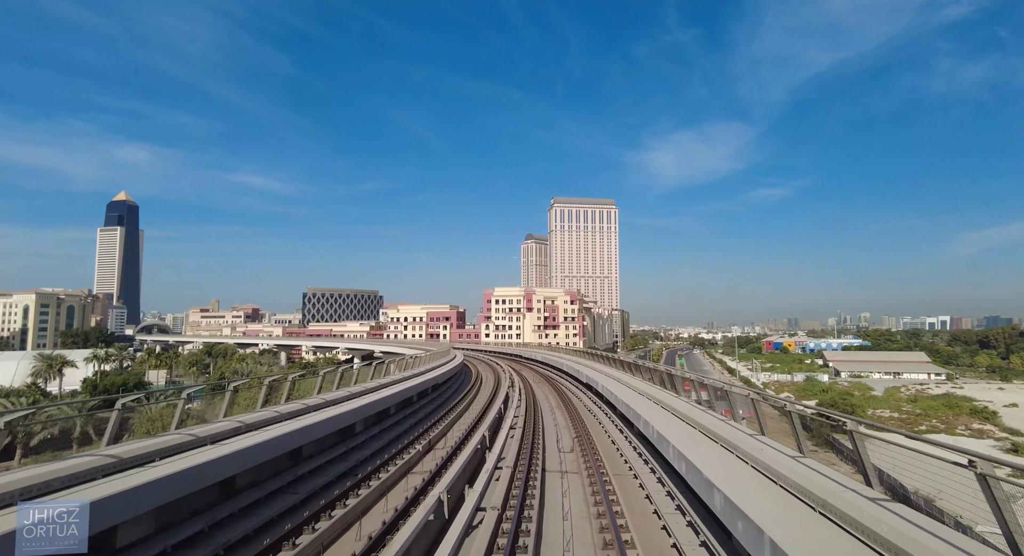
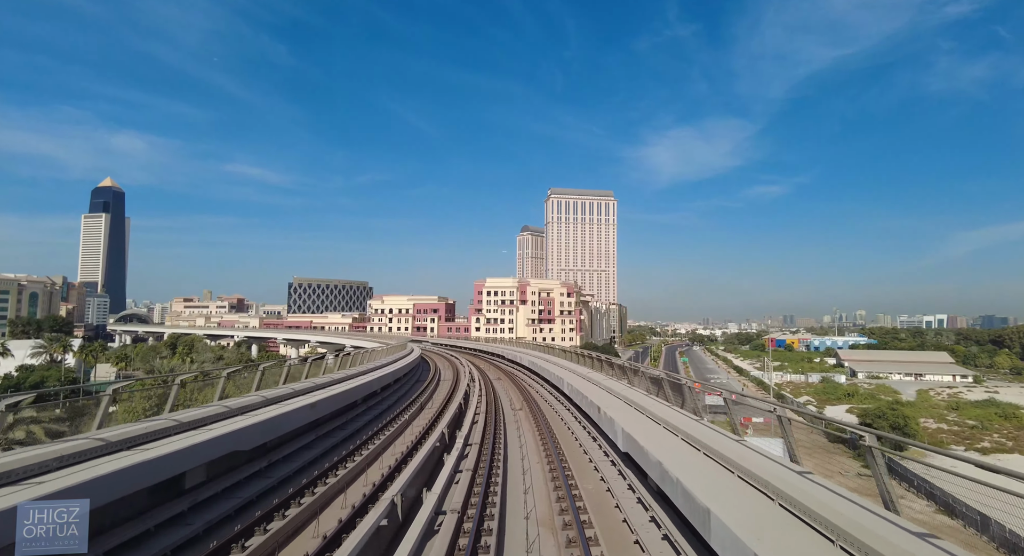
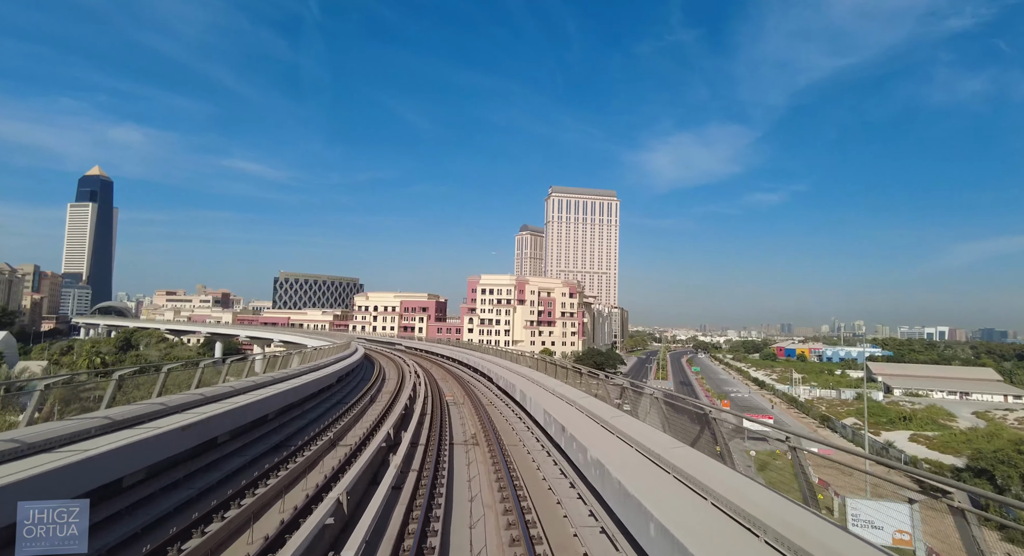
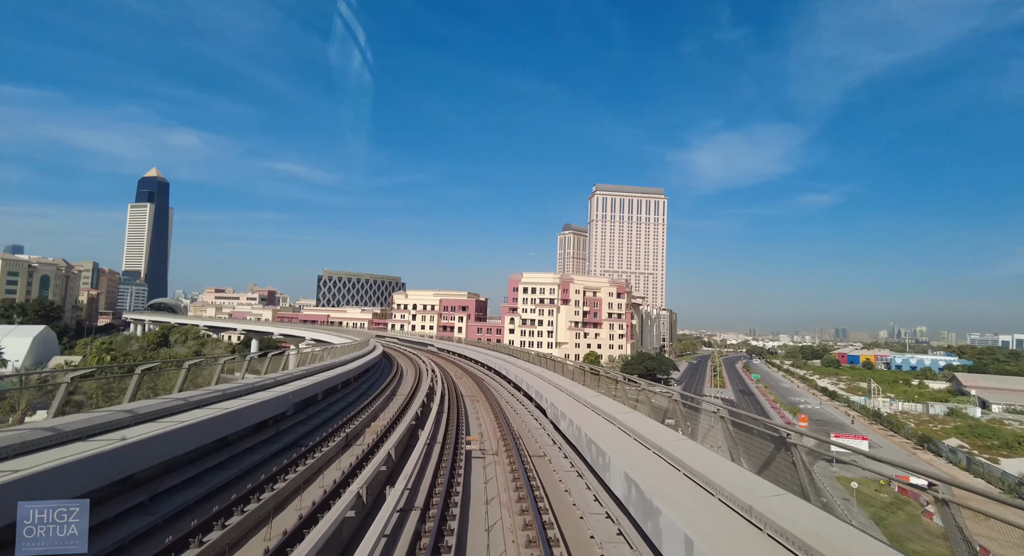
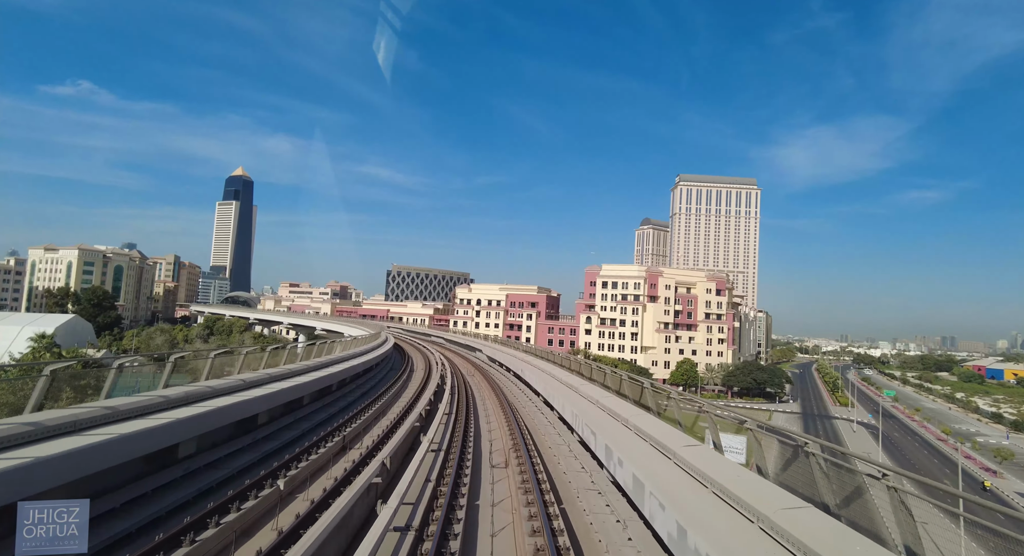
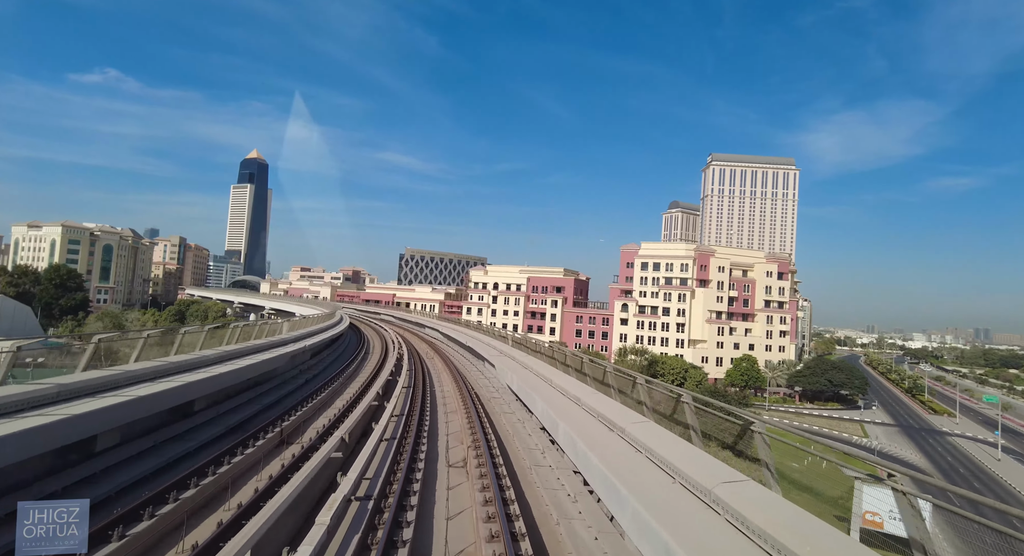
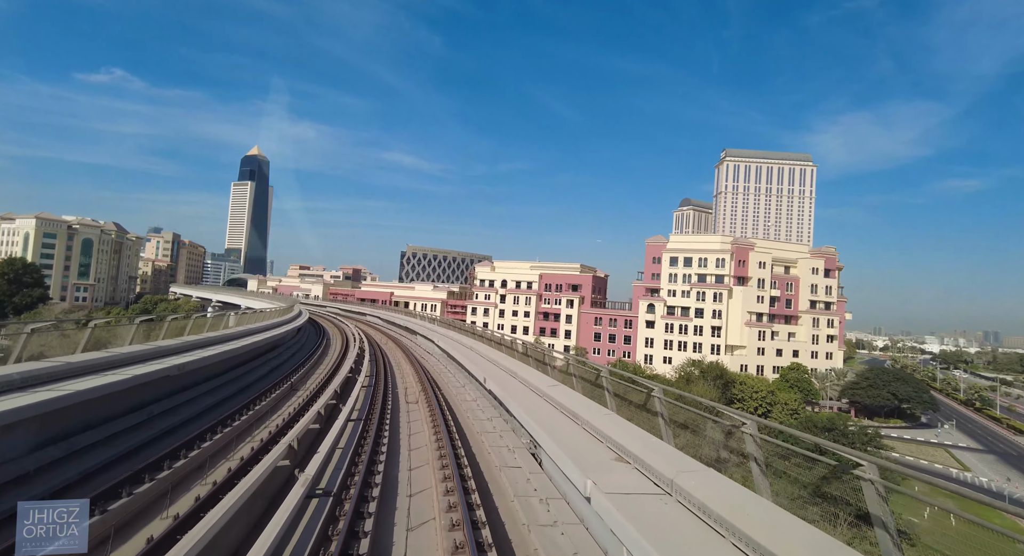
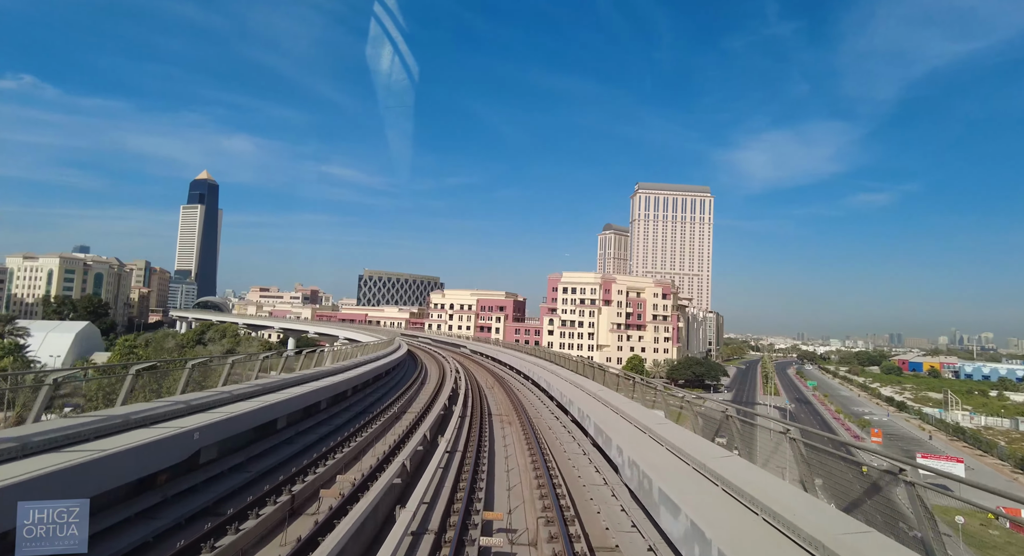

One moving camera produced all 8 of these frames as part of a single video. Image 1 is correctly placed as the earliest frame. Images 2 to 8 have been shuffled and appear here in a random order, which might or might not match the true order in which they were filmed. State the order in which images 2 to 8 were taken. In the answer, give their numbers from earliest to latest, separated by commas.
2, 3, 4, 8, 5, 6, 7
